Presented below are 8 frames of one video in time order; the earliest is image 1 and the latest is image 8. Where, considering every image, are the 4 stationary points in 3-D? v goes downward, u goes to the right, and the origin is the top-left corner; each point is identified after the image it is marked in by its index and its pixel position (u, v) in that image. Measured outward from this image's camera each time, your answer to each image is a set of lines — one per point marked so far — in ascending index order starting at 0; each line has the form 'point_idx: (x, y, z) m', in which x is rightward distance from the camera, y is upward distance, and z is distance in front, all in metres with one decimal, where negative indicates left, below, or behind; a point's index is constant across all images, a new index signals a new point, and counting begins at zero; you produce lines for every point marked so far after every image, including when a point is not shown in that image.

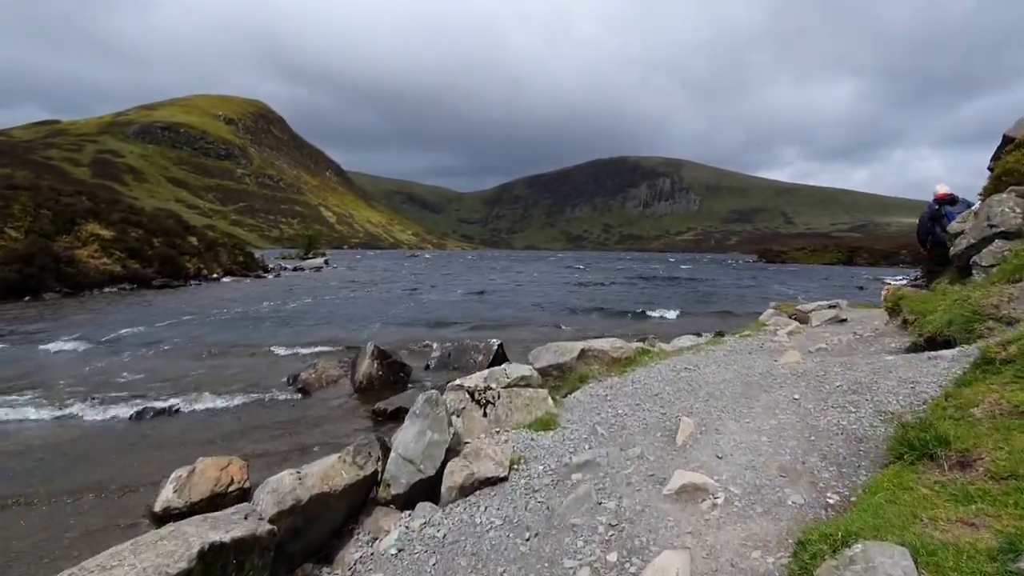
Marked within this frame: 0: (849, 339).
0: (+9.9, -1.5, +15.3) m
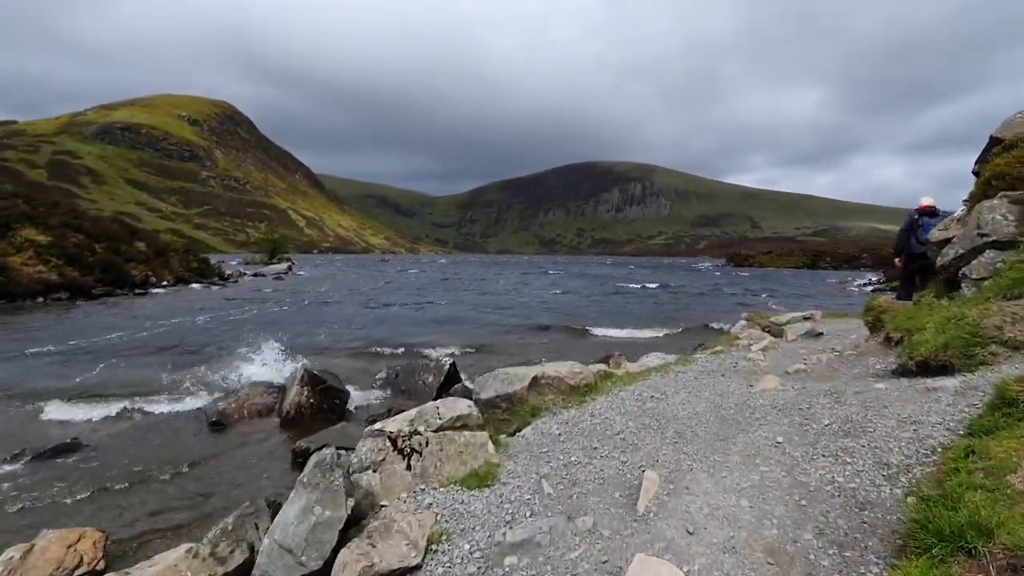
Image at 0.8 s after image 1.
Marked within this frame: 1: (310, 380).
0: (+8.5, -1.9, +13.9) m
1: (-6.0, -2.8, +15.4) m
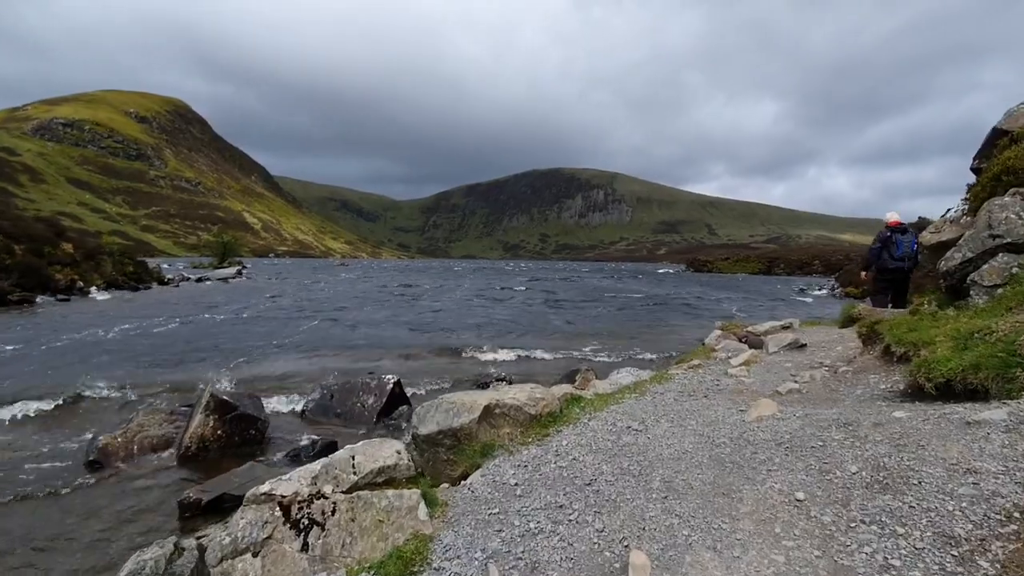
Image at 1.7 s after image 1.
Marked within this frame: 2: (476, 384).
0: (+7.4, -2.0, +12.3) m
1: (-7.3, -2.9, +12.8) m
2: (-1.3, -3.9, +18.0) m
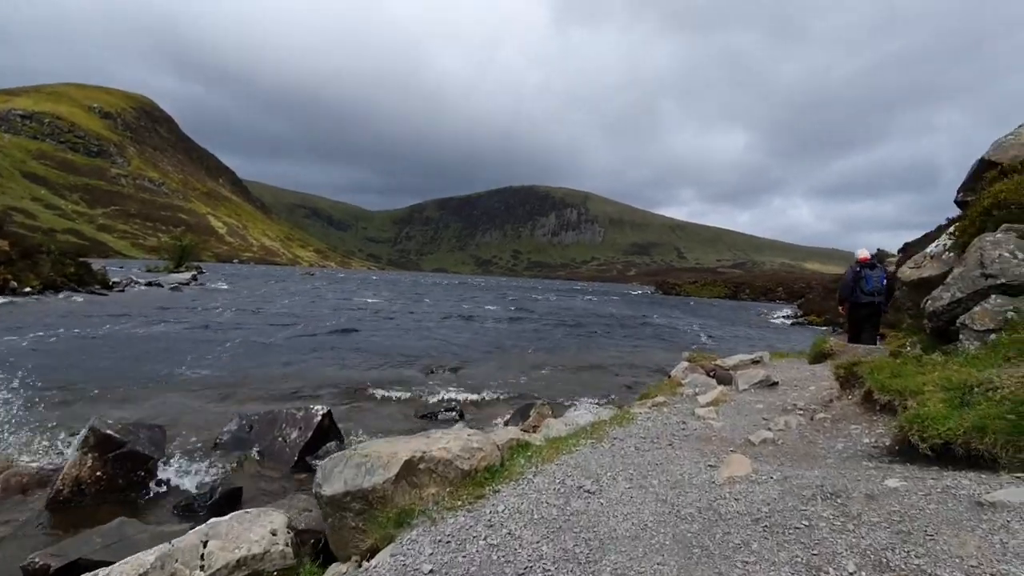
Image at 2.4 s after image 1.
0: (+6.1, -2.8, +11.1) m
1: (-8.5, -3.2, +10.7) m
2: (-2.9, -4.5, +16.3) m
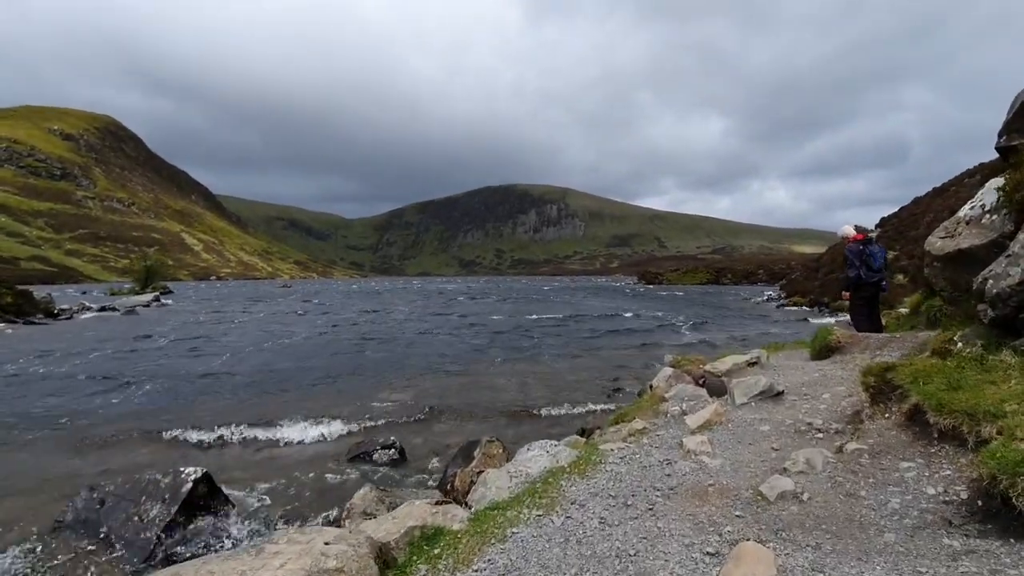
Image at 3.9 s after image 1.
0: (+4.8, -2.6, +8.1) m
1: (-9.7, -3.9, +7.3) m
2: (-4.2, -4.9, +13.0) m
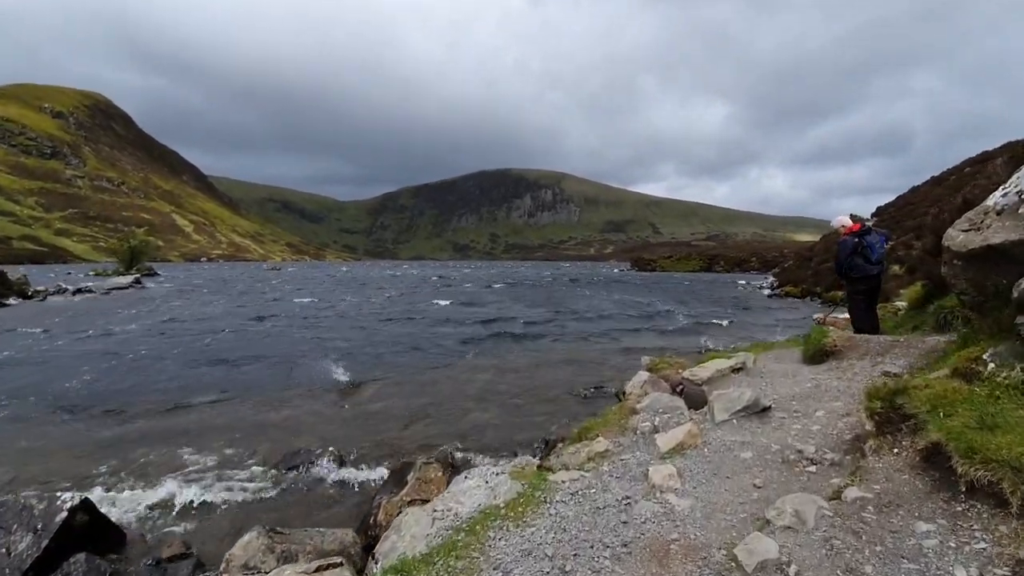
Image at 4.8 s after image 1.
0: (+3.8, -2.7, +6.4) m
1: (-10.8, -3.8, +5.5) m
2: (-5.4, -4.7, +11.3) m
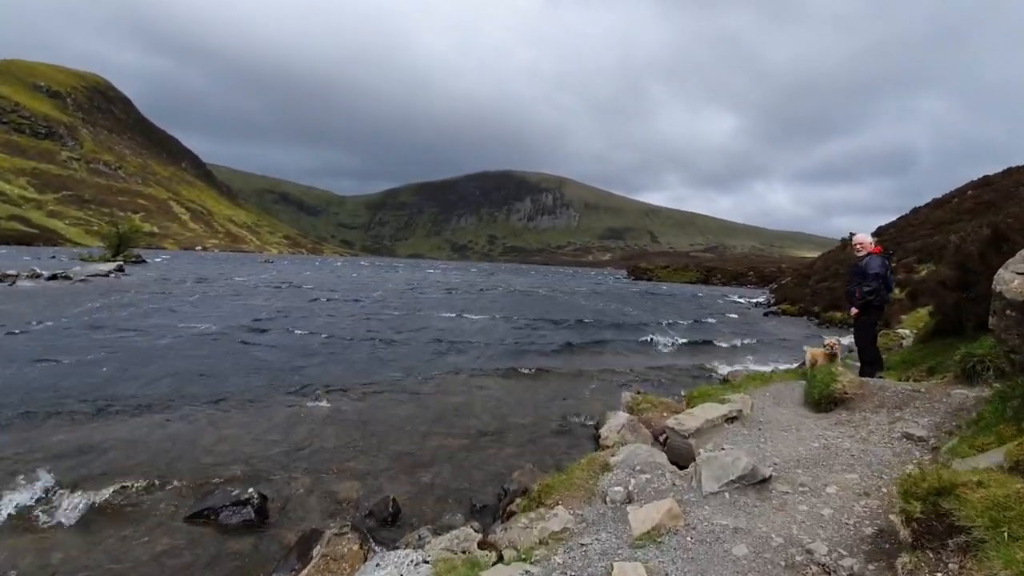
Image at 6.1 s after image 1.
0: (+2.8, -3.3, +4.5) m
1: (-11.8, -3.8, +3.5) m
2: (-6.4, -4.9, +9.3) m
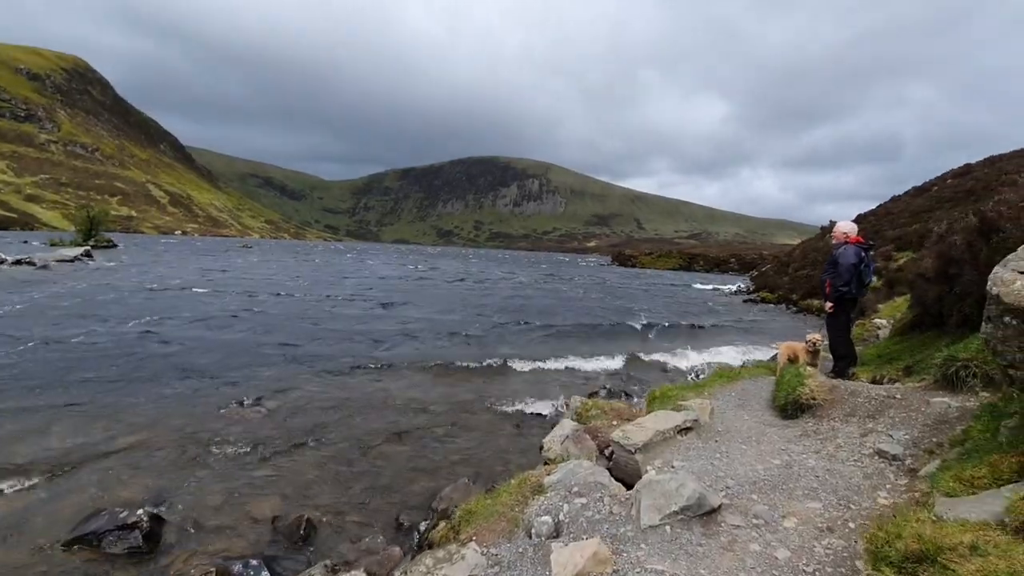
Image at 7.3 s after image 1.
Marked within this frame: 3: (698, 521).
0: (+1.6, -3.3, +3.3) m
1: (-12.9, -3.9, +1.9) m
2: (-7.7, -4.8, +7.9) m
3: (+2.5, -3.1, +7.0) m
